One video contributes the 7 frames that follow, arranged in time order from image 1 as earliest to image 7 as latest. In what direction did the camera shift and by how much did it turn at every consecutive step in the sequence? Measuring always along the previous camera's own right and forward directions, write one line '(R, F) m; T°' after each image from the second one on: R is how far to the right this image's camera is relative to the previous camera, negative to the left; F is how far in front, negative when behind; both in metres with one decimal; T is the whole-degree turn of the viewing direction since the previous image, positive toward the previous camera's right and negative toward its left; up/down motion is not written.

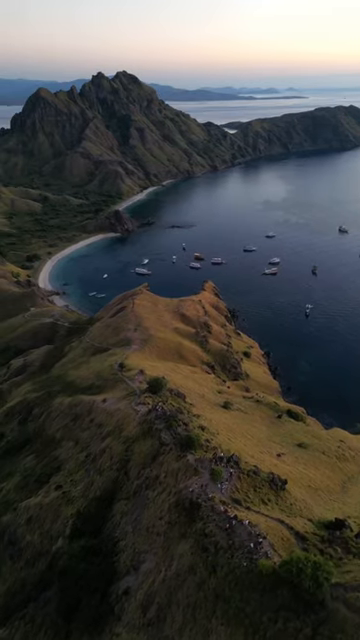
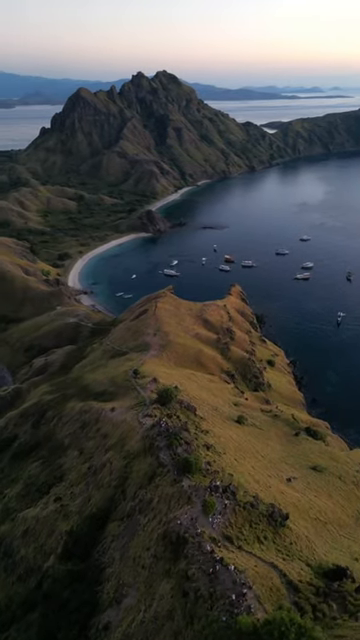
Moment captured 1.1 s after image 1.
(+2.1, +1.9) m; -4°
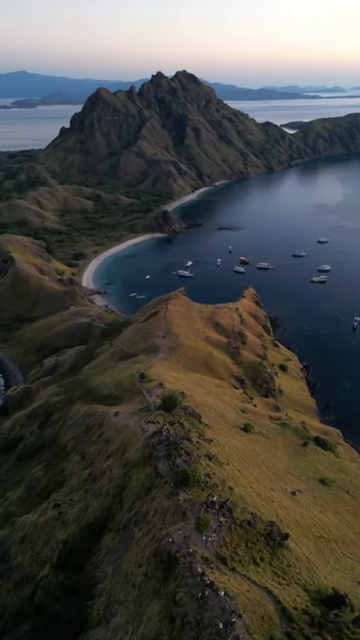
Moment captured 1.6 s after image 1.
(+1.1, +1.0) m; -2°
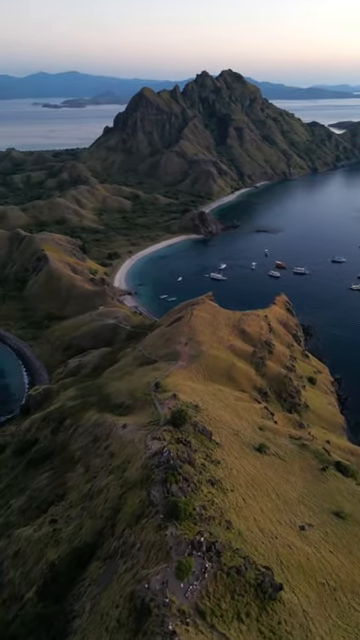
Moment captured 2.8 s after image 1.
(+2.4, +2.3) m; -5°
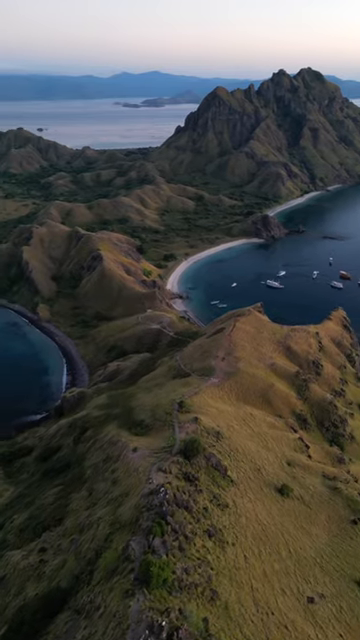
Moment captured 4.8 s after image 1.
(+3.8, +3.9) m; -8°
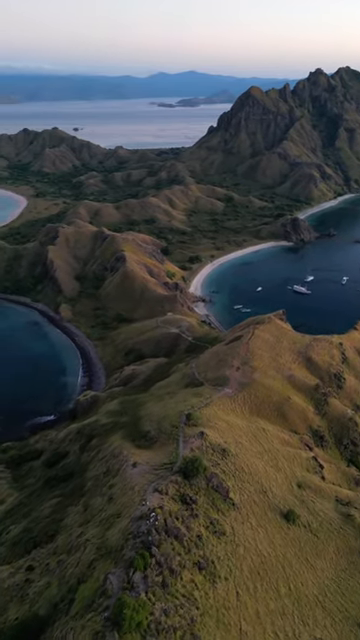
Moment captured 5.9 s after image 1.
(+2.2, +2.1) m; -4°
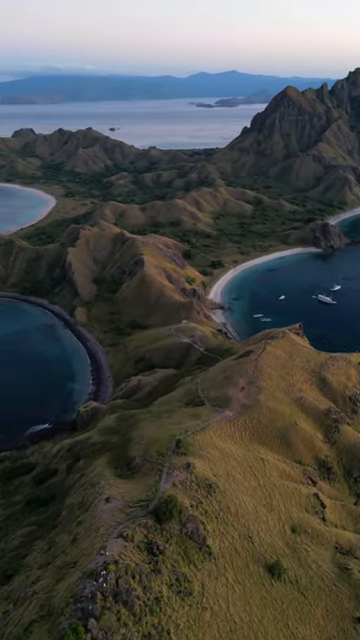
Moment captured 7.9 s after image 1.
(+4.1, +3.9) m; -4°
